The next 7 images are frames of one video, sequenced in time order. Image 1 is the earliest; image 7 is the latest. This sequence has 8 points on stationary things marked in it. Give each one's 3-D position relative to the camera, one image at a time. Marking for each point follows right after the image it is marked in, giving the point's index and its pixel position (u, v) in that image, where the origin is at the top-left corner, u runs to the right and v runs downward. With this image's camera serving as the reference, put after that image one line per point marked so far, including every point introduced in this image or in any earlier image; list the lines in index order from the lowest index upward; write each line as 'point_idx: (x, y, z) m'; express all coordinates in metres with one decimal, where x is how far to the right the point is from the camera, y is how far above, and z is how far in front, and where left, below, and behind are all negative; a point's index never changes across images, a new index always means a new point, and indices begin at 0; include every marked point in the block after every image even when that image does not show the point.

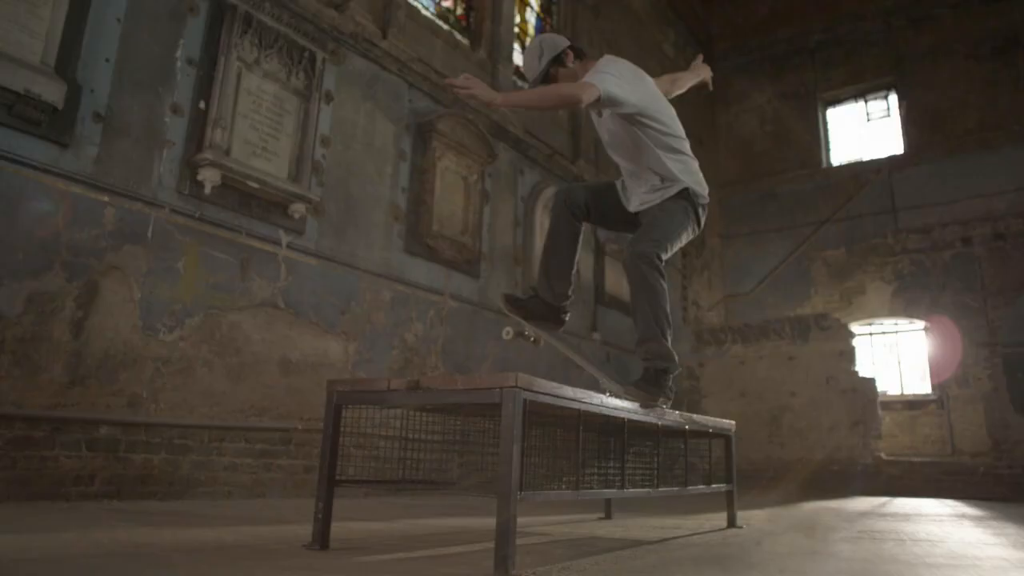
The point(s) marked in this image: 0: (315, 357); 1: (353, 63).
0: (-1.4, -0.5, +4.8) m
1: (-1.3, +1.9, +5.6) m
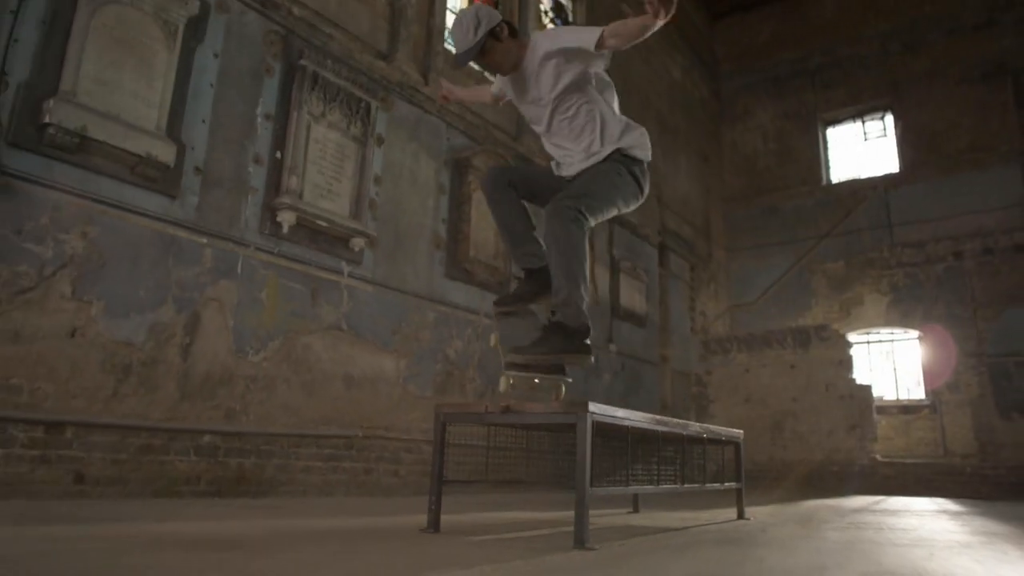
0: (-1.2, -0.7, +5.5) m
1: (-1.0, +1.7, +6.2) m
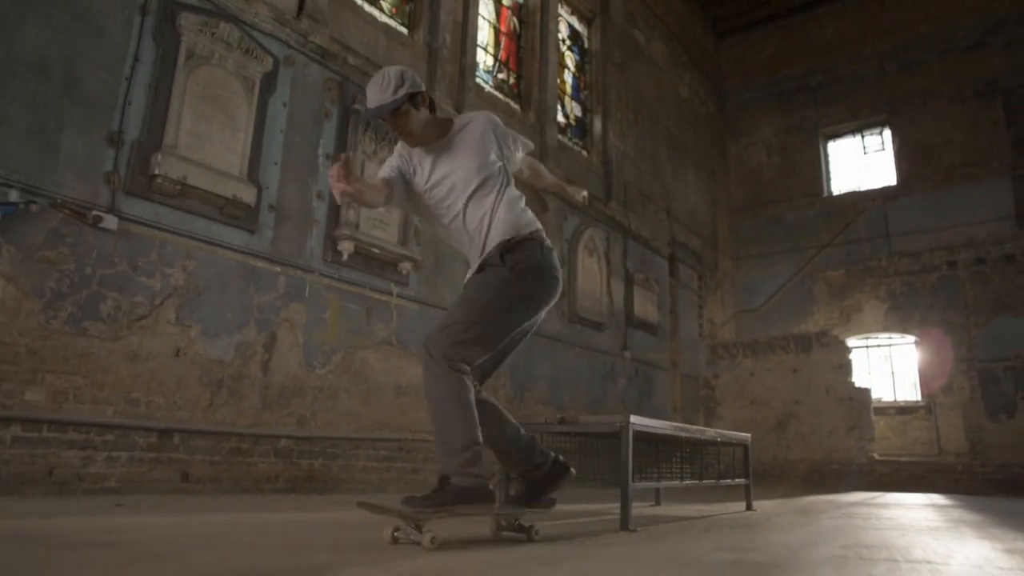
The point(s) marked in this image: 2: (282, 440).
0: (-0.9, -0.9, +6.2) m
1: (-0.7, +1.5, +6.9) m
2: (-1.7, -1.1, +5.0) m
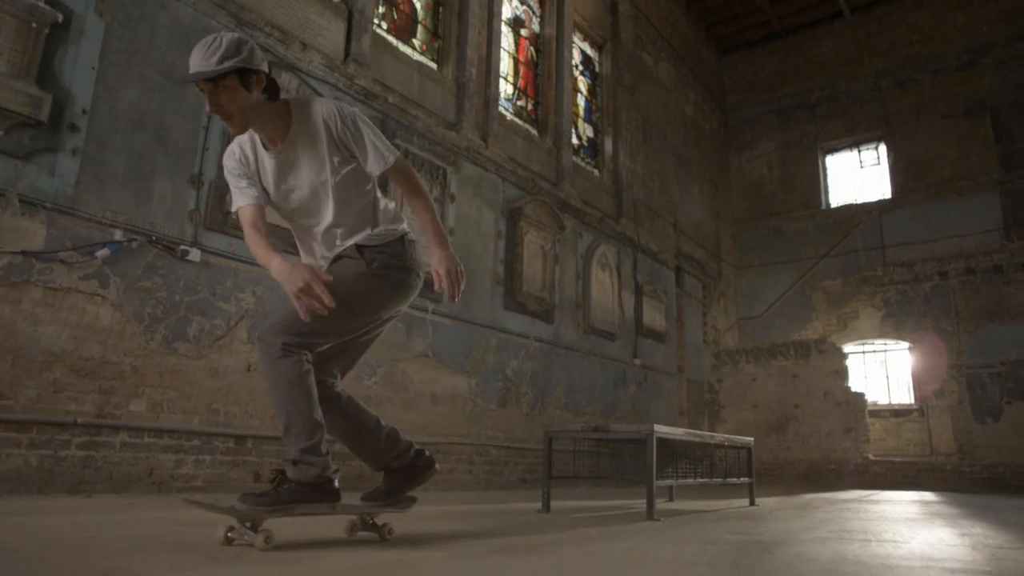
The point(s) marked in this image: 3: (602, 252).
0: (-0.6, -1.1, +6.8) m
1: (-0.5, +1.3, +7.5) m
2: (-1.5, -1.3, +5.6) m
3: (+1.3, +0.5, +9.5) m
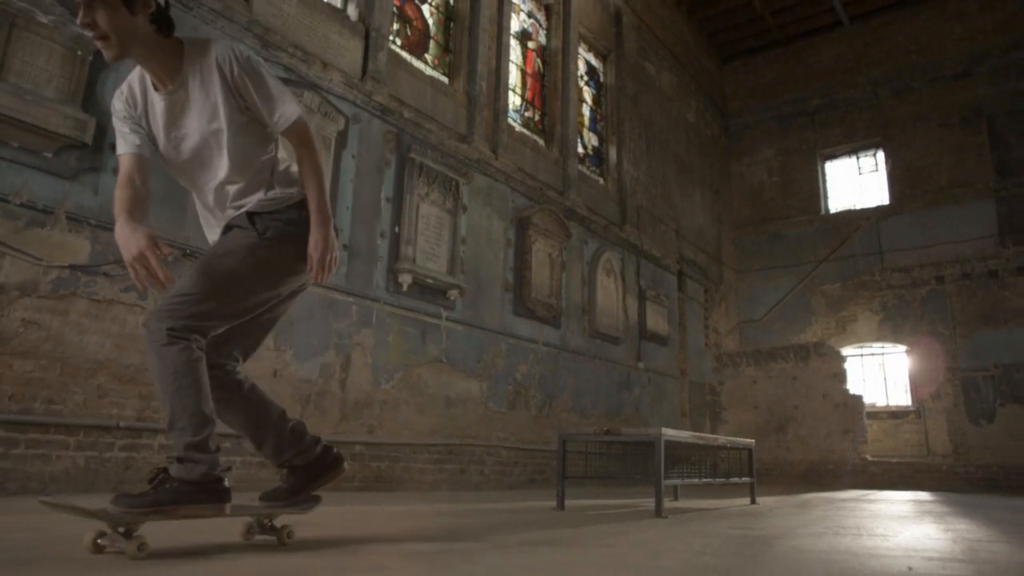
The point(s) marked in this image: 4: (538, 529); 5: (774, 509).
0: (-0.5, -1.1, +7.0) m
1: (-0.4, +1.3, +7.7) m
2: (-1.4, -1.4, +5.9) m
3: (+1.4, +0.4, +9.8) m
4: (+0.1, -1.3, +3.6) m
5: (+1.9, -1.7, +5.0) m
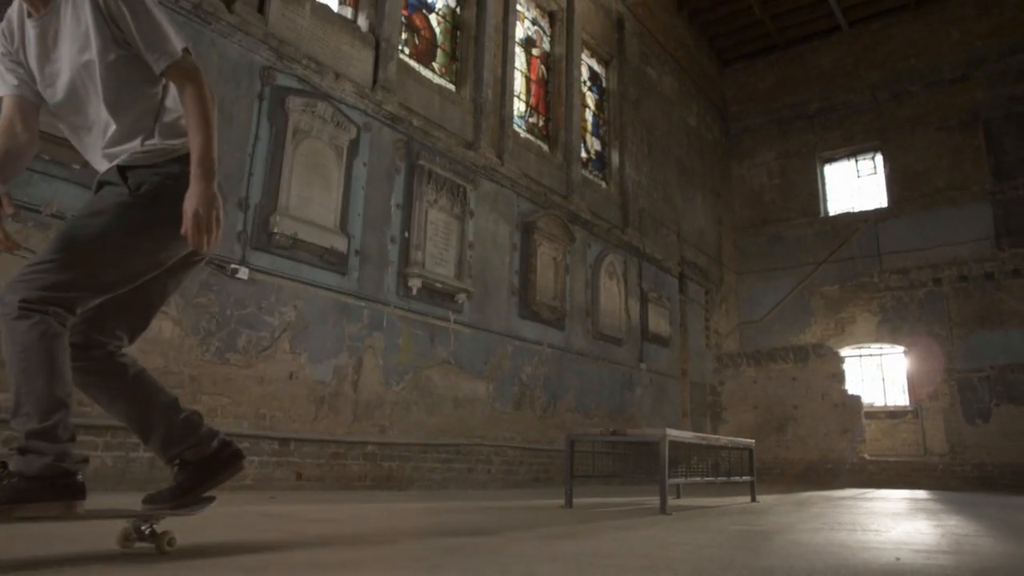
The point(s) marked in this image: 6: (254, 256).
0: (-0.4, -1.2, +7.2) m
1: (-0.3, +1.2, +7.9) m
2: (-1.3, -1.4, +6.1) m
3: (+1.4, +0.4, +9.9) m
4: (+0.2, -1.3, +3.7) m
5: (+2.0, -1.7, +5.2) m
6: (-2.1, +0.3, +5.5) m
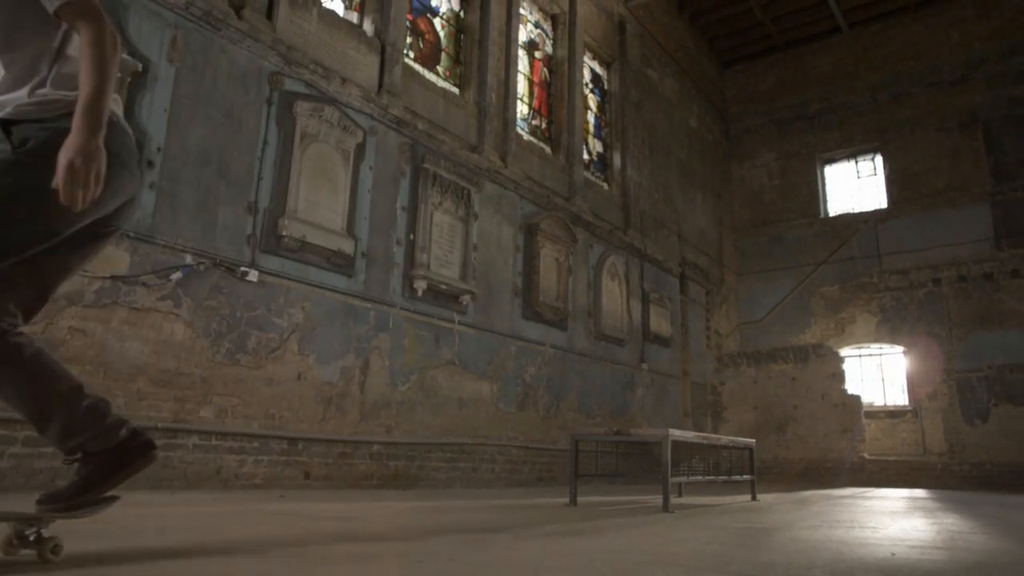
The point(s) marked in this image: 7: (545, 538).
0: (-0.4, -1.2, +7.3) m
1: (-0.3, +1.2, +8.0) m
2: (-1.3, -1.5, +6.2) m
3: (+1.5, +0.4, +10.0) m
4: (+0.2, -1.4, +3.8) m
5: (+2.0, -1.7, +5.3) m
6: (-2.1, +0.2, +5.5) m
7: (+0.2, -1.1, +3.1) m
